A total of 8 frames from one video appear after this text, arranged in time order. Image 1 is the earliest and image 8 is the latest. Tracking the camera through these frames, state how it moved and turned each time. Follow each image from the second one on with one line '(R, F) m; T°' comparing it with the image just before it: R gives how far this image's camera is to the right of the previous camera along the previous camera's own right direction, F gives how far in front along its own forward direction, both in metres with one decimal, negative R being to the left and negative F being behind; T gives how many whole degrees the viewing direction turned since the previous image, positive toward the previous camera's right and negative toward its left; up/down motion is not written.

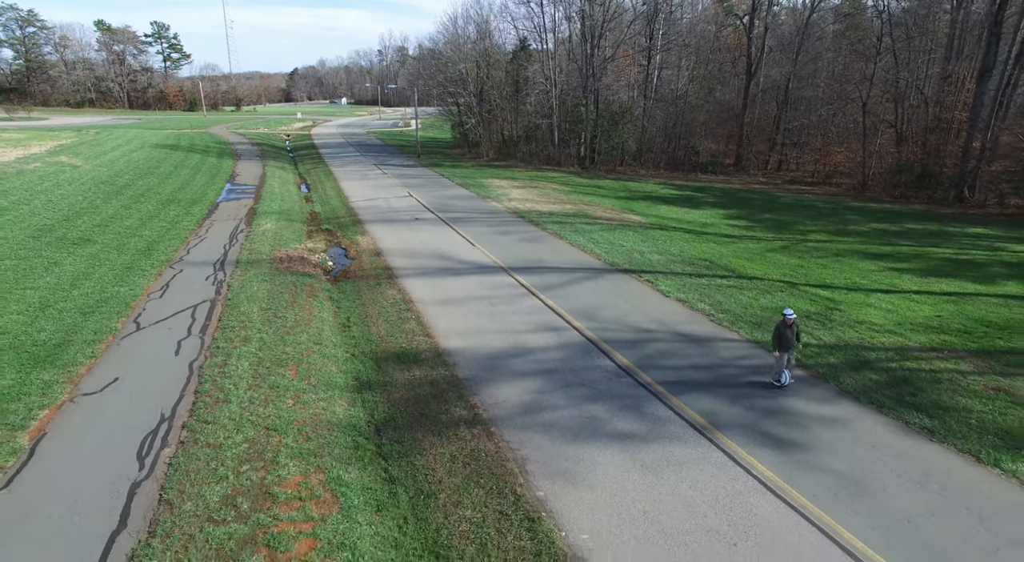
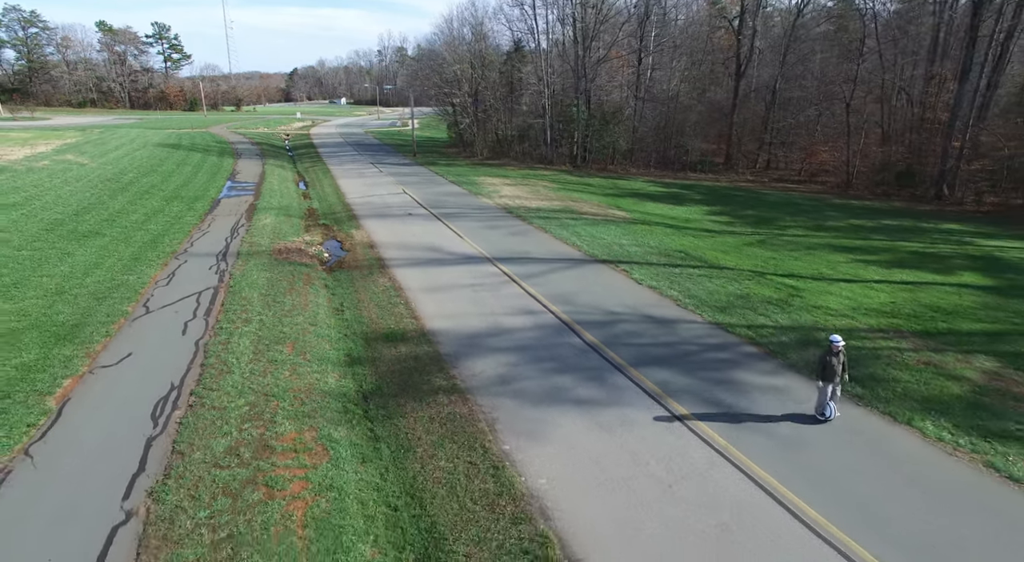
(+0.4, -0.9) m; 0°
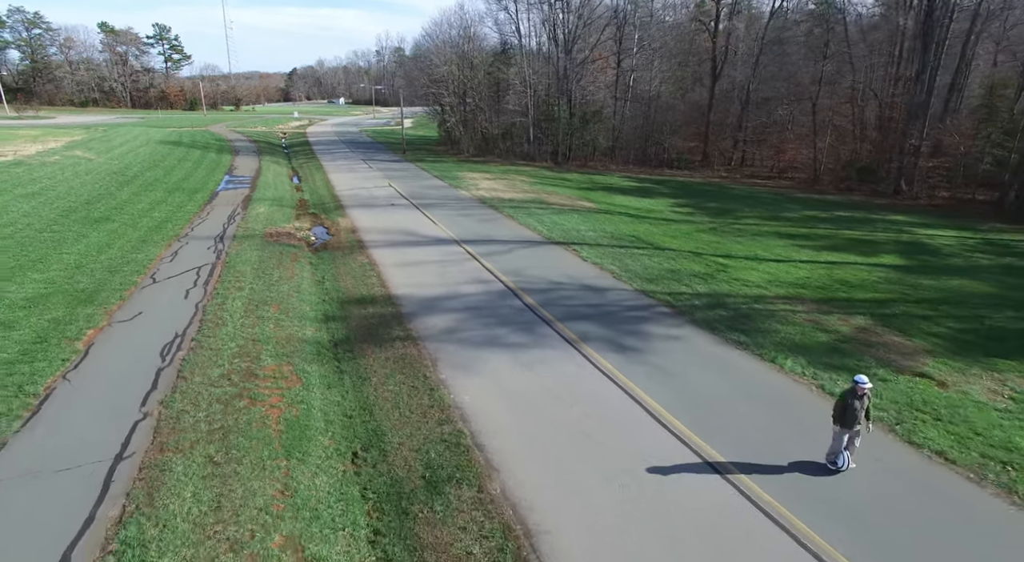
(+0.9, -1.9) m; 0°
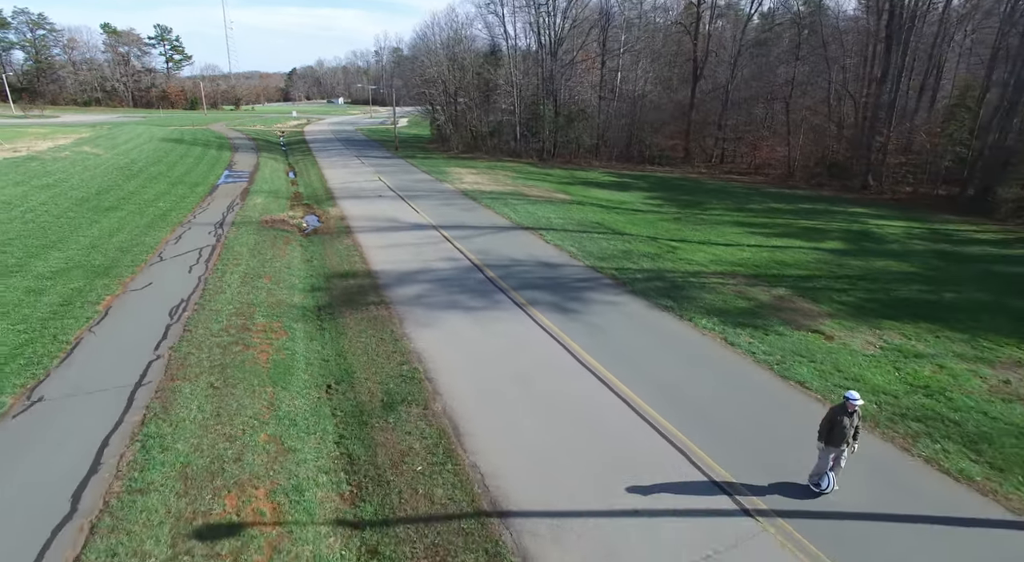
(+0.8, -1.8) m; 0°
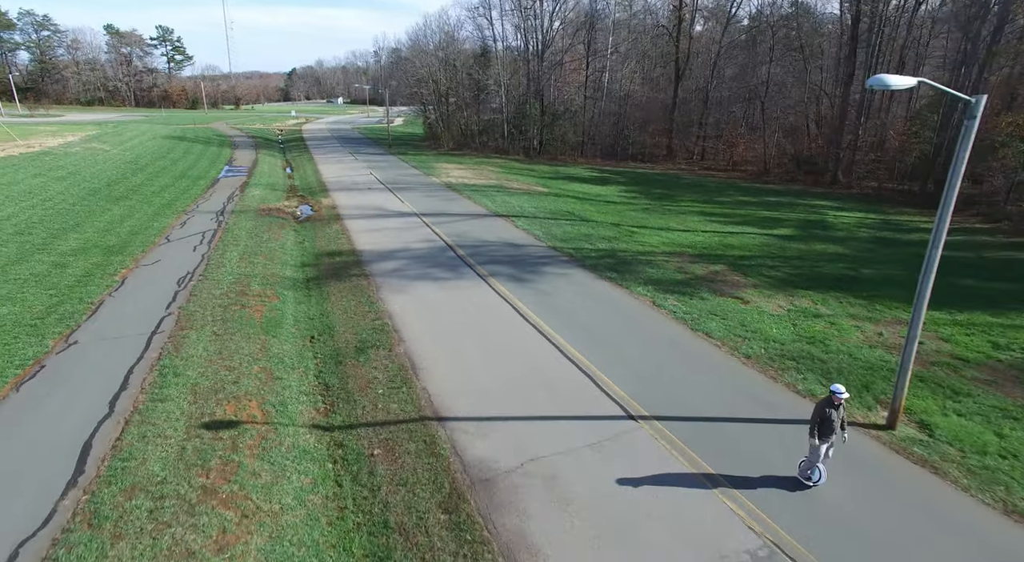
(+0.8, -1.8) m; 0°
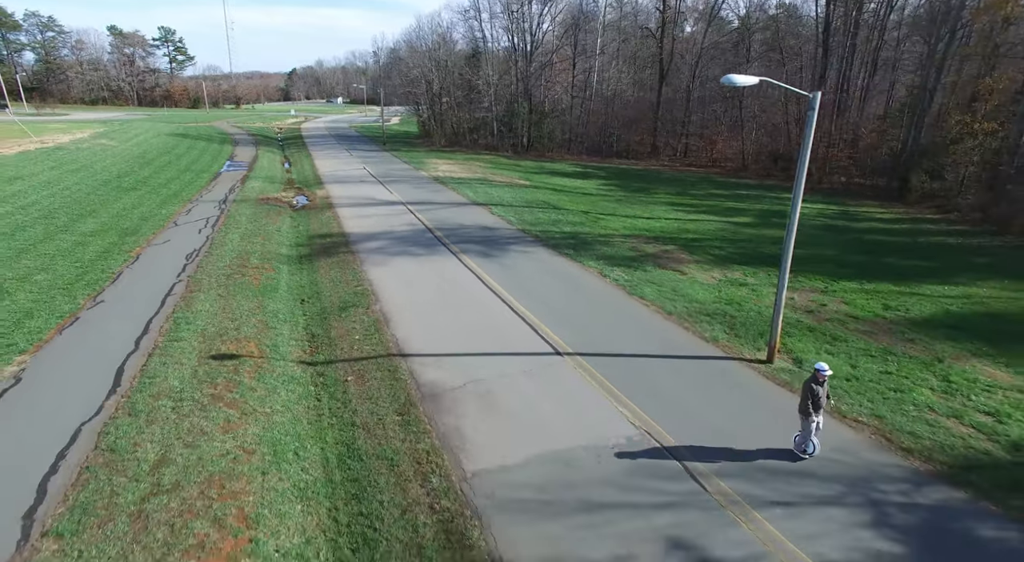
(+0.8, -1.9) m; 0°
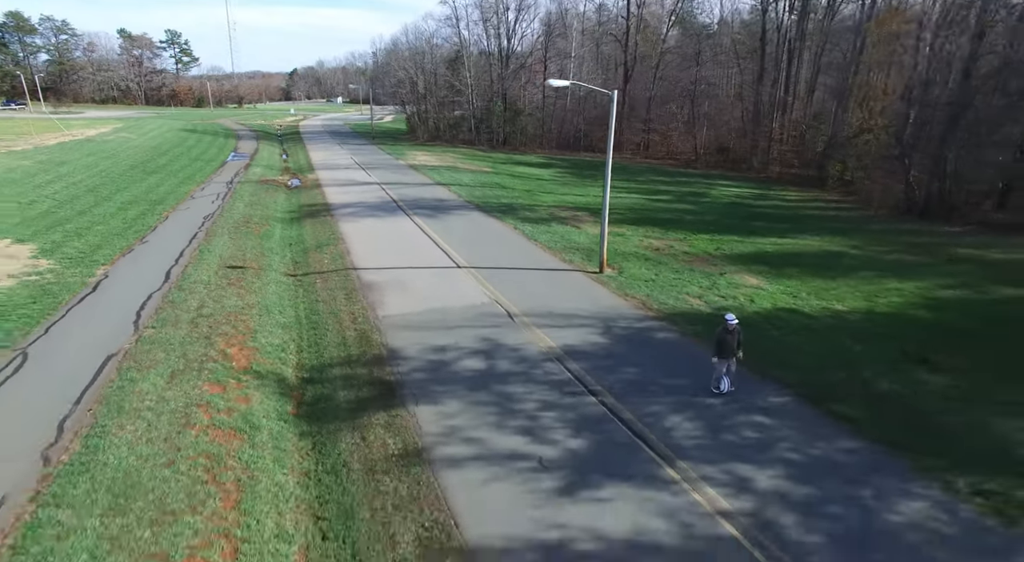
(+1.9, -4.8) m; 0°
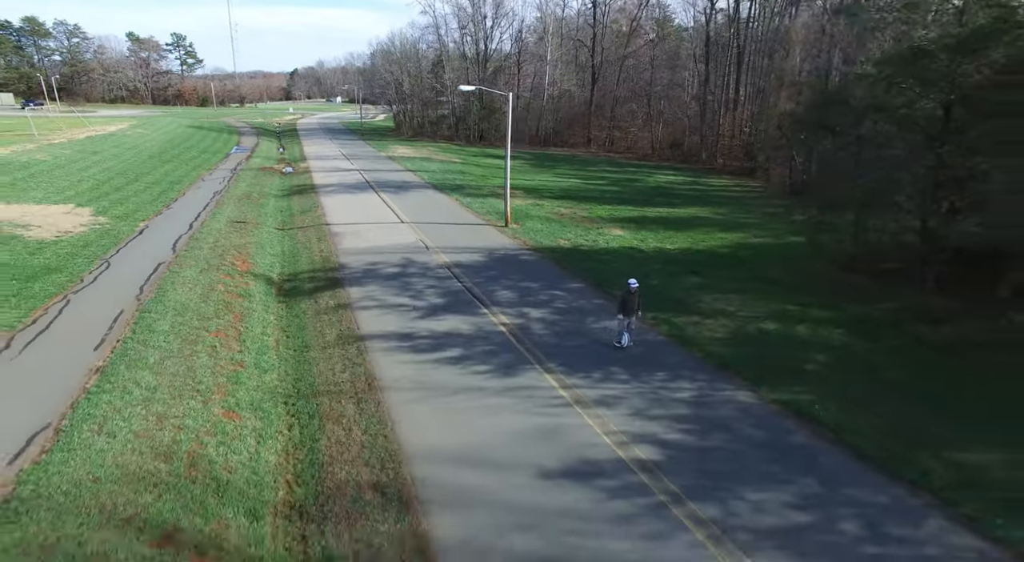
(+2.2, -5.3) m; 0°
